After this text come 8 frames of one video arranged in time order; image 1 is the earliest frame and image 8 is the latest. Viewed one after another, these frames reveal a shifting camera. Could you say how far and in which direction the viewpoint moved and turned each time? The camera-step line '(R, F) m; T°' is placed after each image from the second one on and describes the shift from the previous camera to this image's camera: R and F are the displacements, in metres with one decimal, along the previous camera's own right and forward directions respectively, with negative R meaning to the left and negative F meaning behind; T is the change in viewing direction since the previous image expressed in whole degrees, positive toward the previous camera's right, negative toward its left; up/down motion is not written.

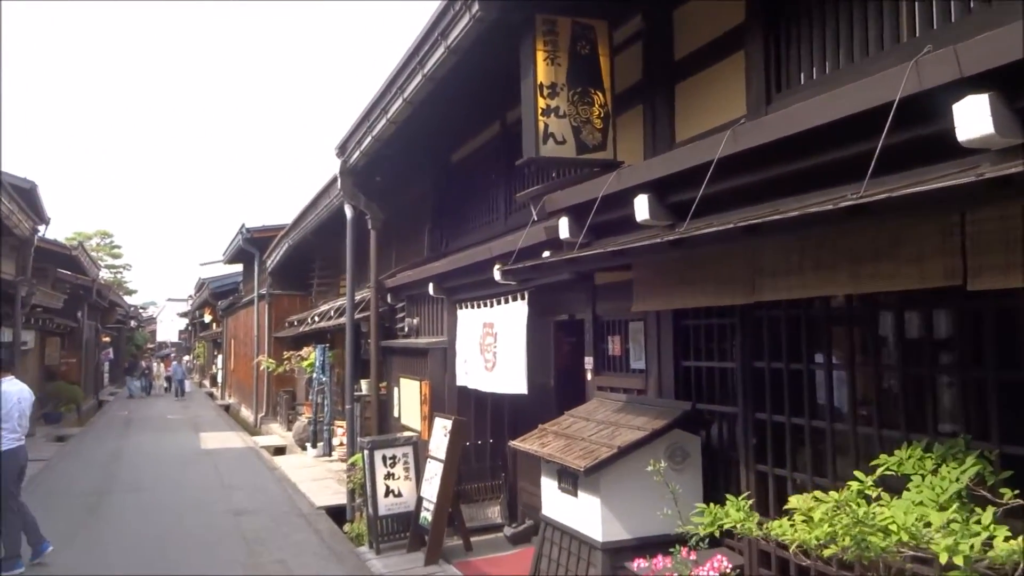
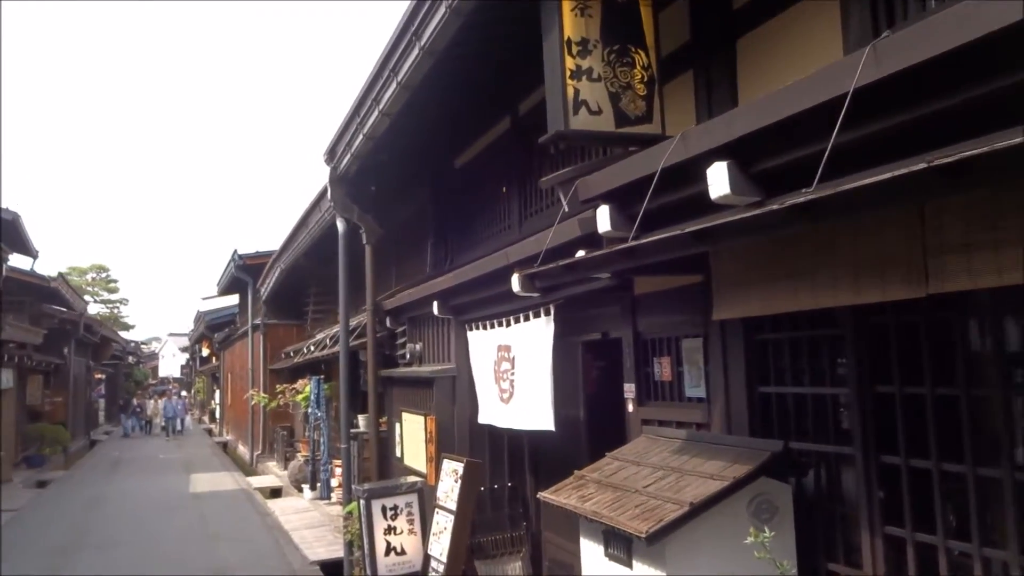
(-0.1, +1.2) m; 0°
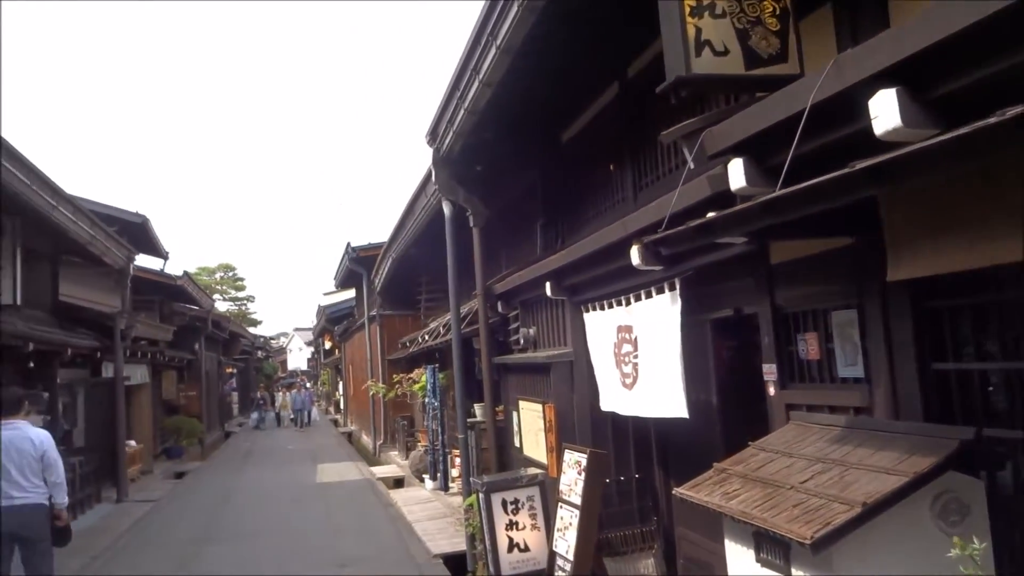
(-0.1, +0.5) m; -8°
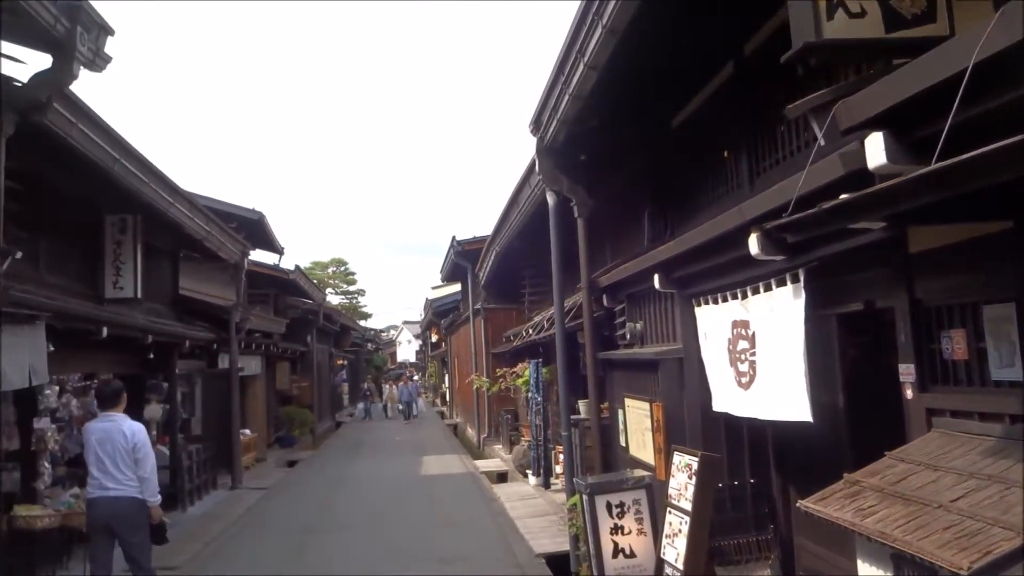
(0.0, +0.3) m; -7°
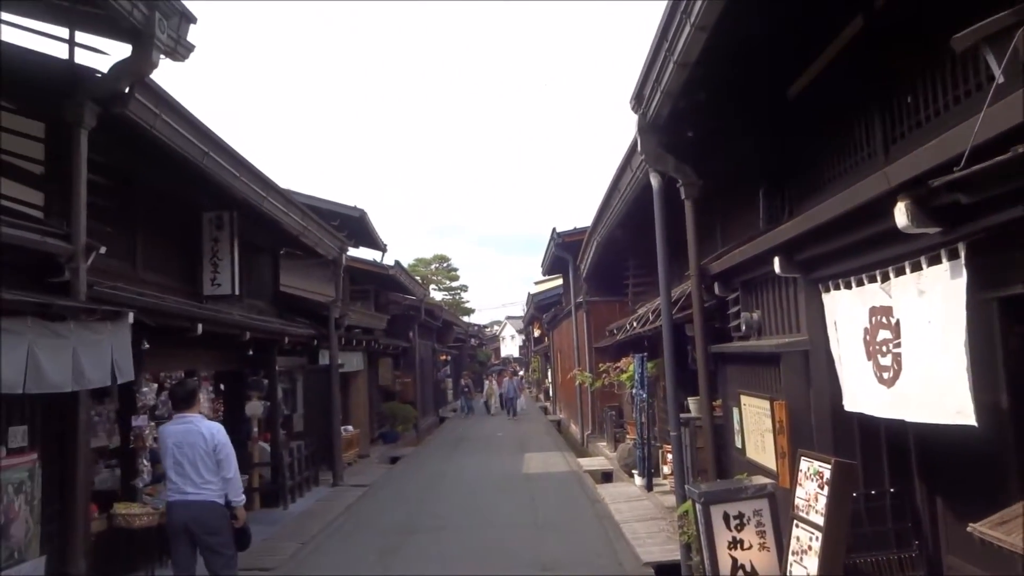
(0.0, +0.5) m; -7°
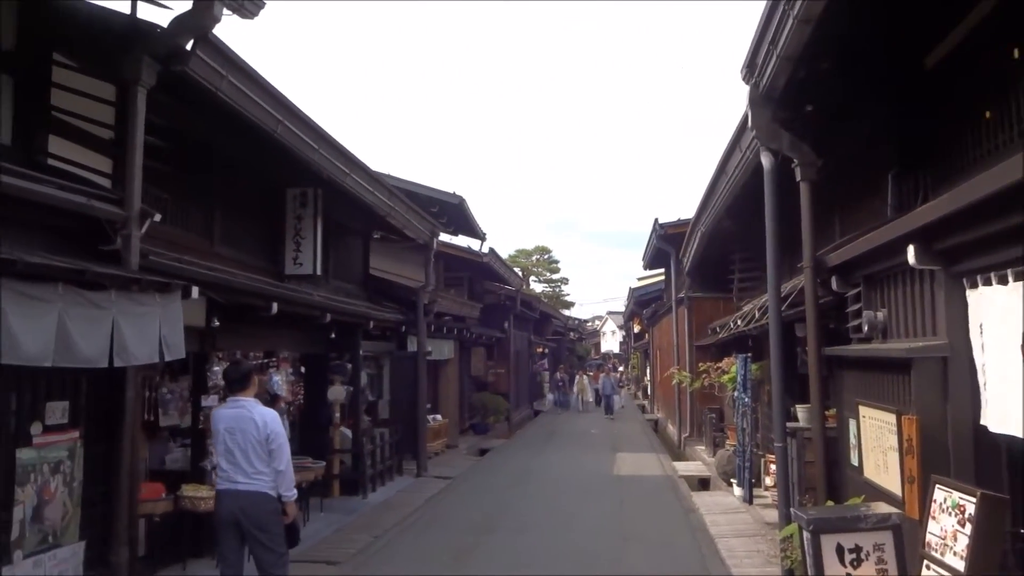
(+0.1, +0.7) m; -7°
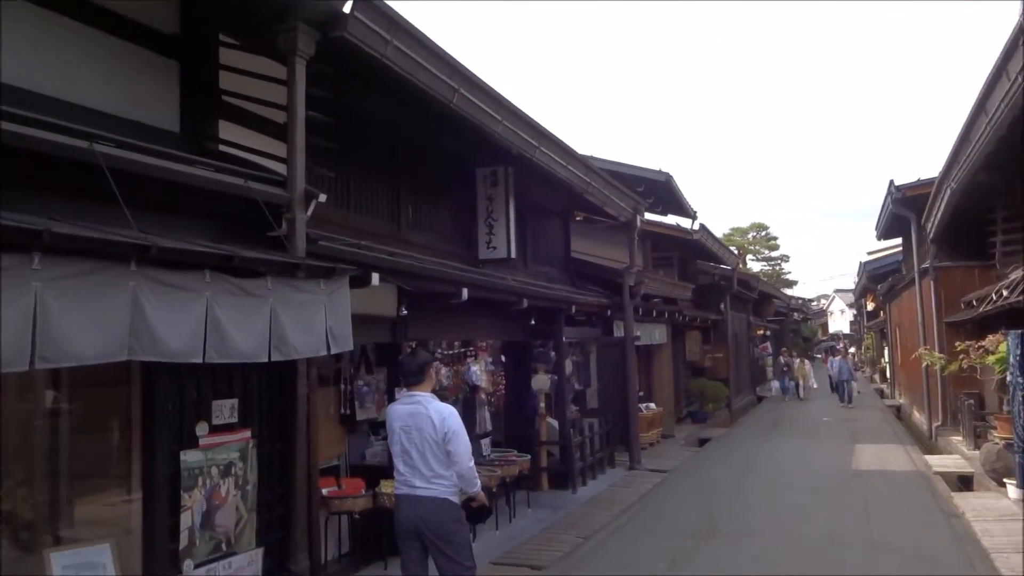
(0.0, +0.8) m; -14°
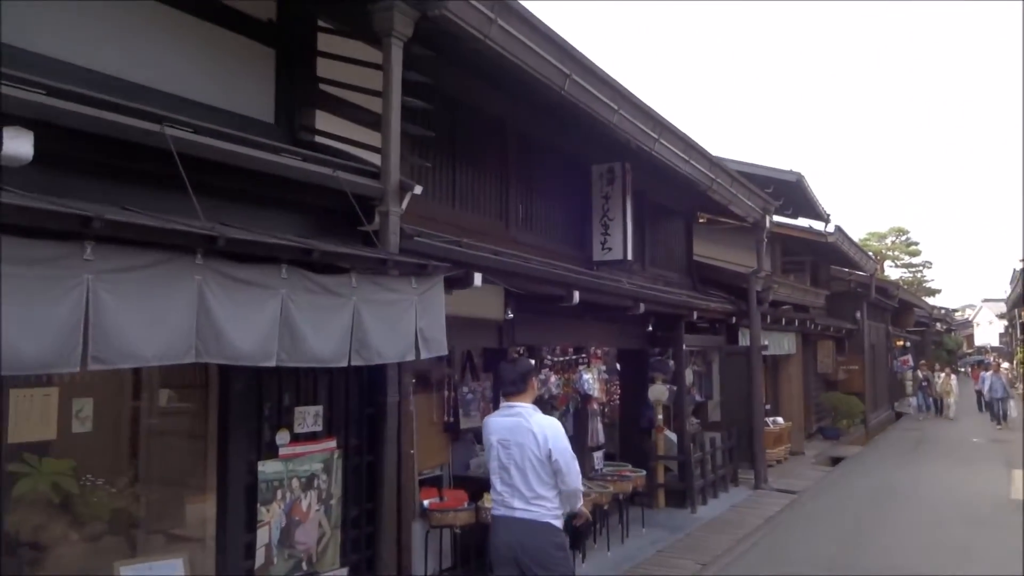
(0.0, +0.5) m; -8°
